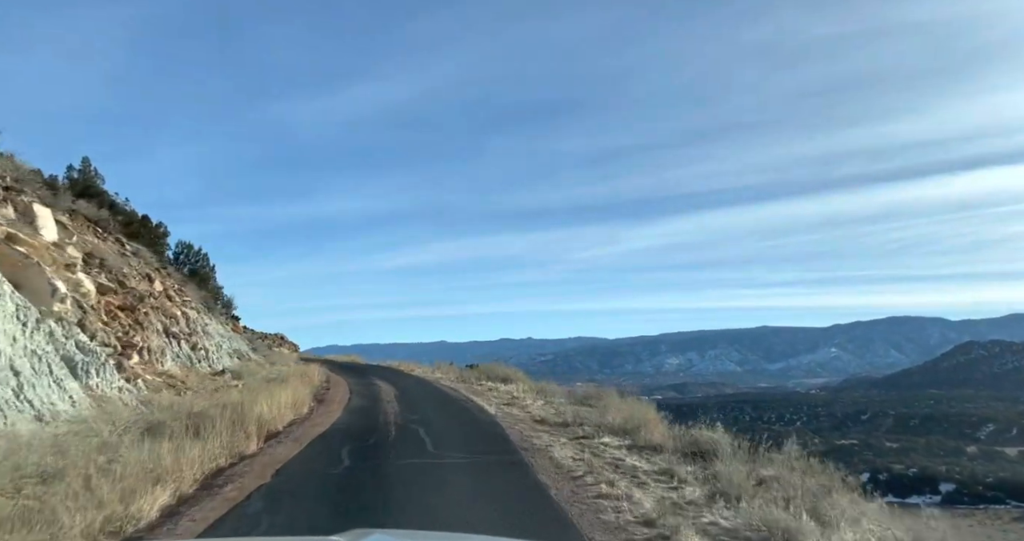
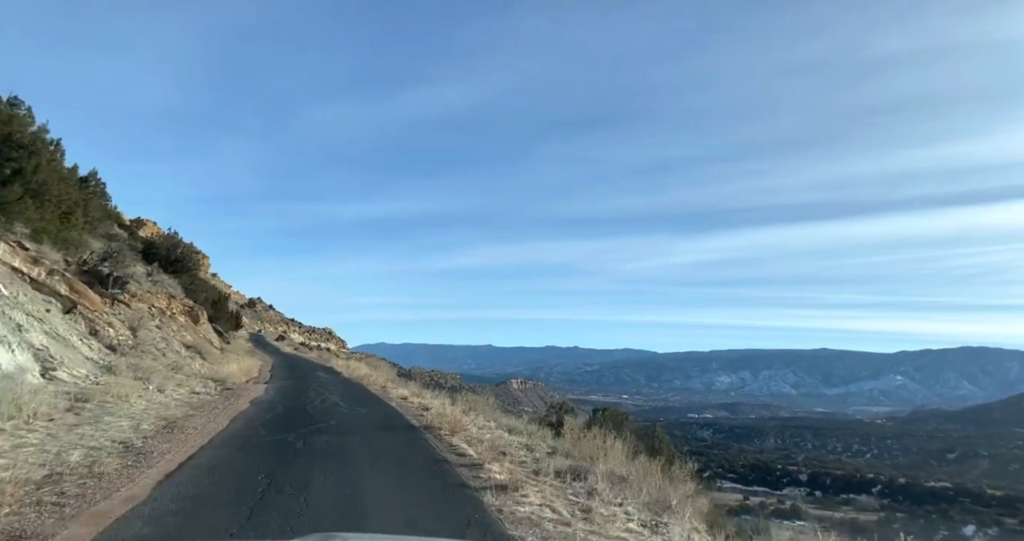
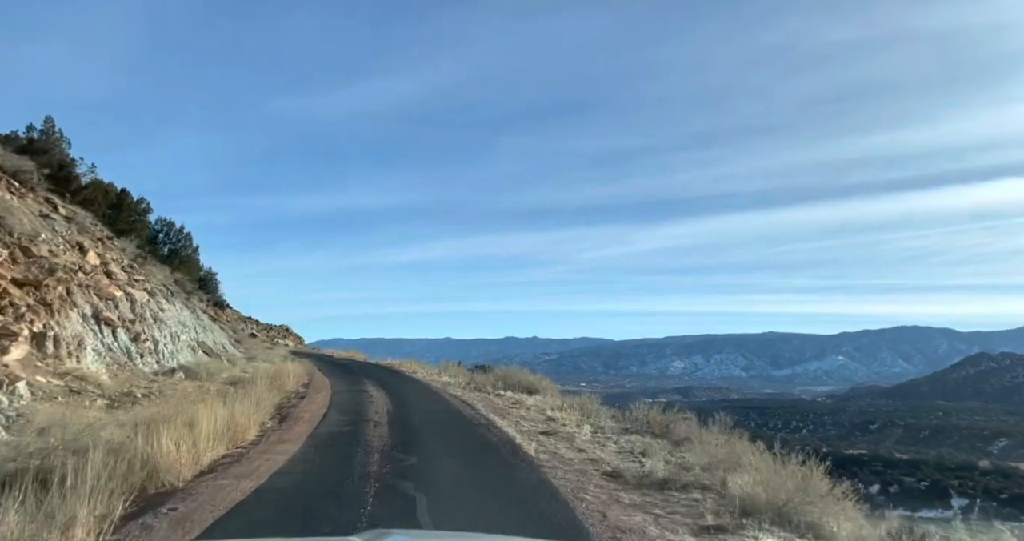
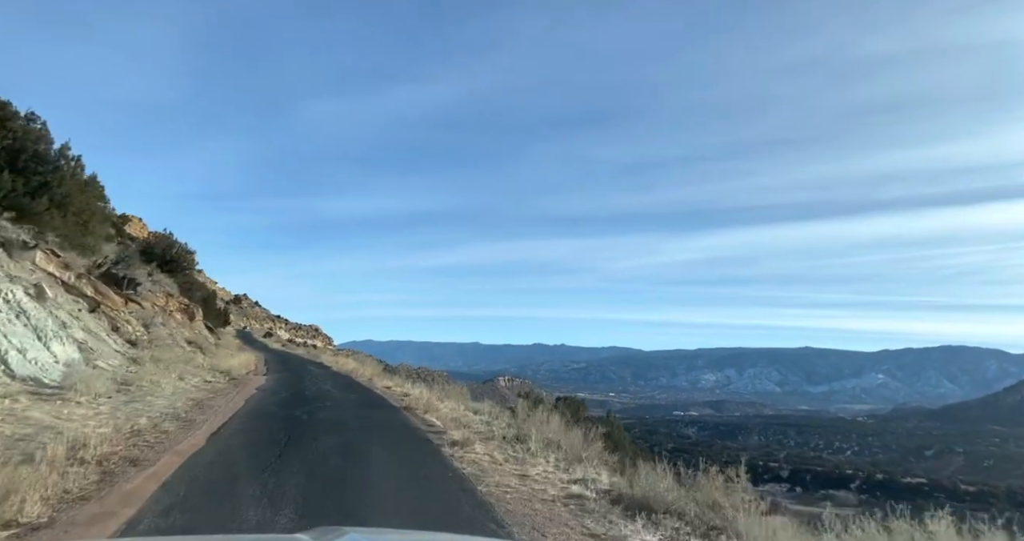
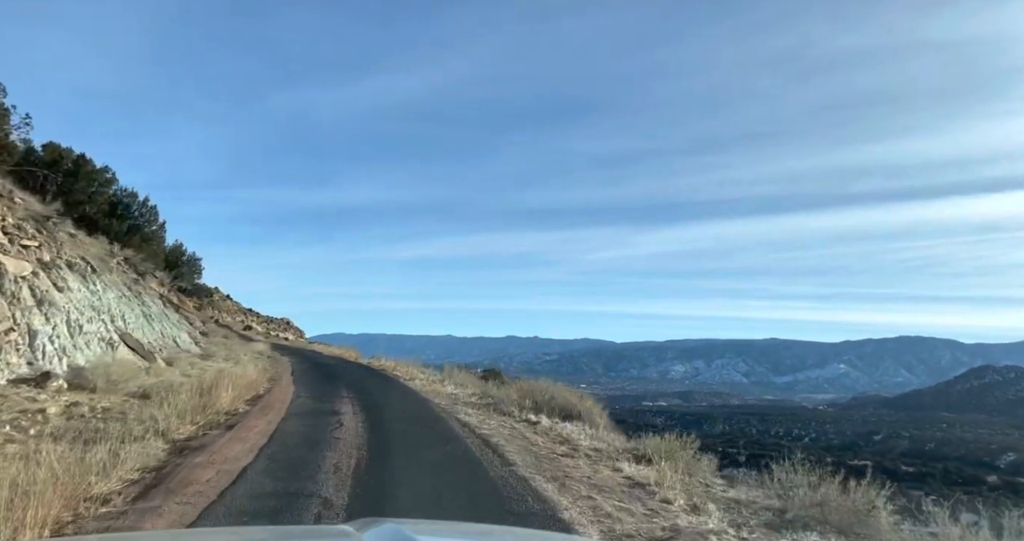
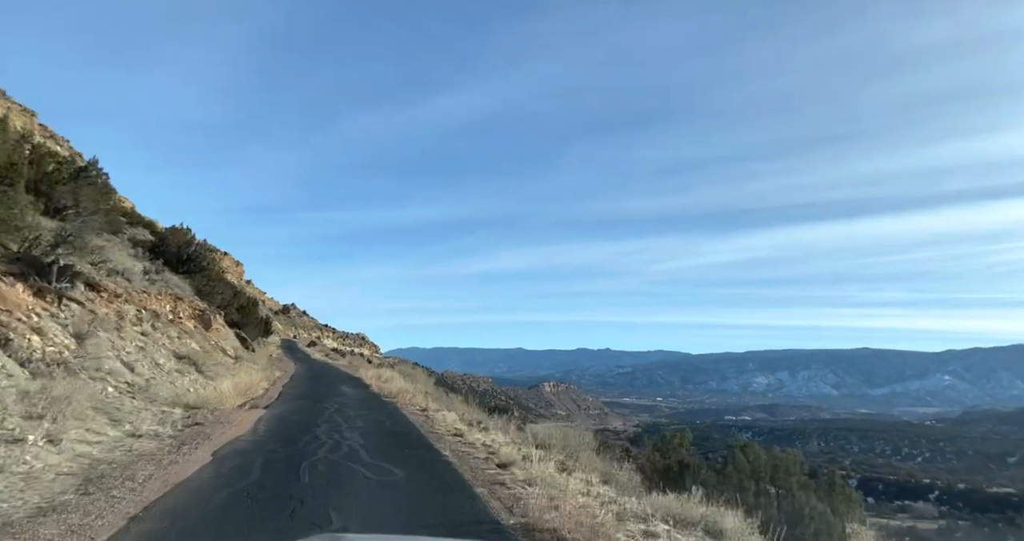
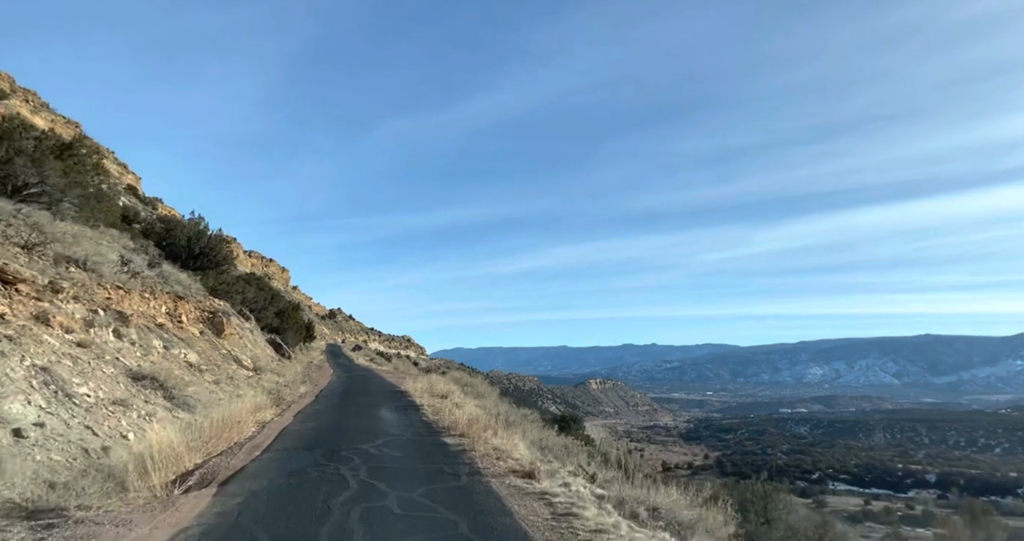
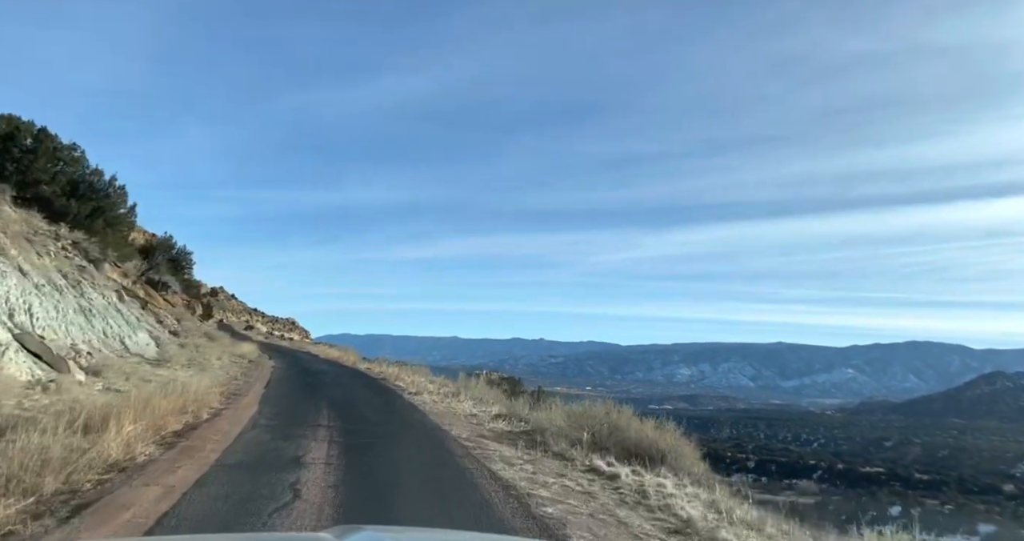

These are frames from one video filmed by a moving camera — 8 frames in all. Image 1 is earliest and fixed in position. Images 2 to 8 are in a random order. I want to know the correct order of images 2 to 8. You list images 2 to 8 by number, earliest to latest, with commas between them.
3, 5, 8, 4, 2, 6, 7
